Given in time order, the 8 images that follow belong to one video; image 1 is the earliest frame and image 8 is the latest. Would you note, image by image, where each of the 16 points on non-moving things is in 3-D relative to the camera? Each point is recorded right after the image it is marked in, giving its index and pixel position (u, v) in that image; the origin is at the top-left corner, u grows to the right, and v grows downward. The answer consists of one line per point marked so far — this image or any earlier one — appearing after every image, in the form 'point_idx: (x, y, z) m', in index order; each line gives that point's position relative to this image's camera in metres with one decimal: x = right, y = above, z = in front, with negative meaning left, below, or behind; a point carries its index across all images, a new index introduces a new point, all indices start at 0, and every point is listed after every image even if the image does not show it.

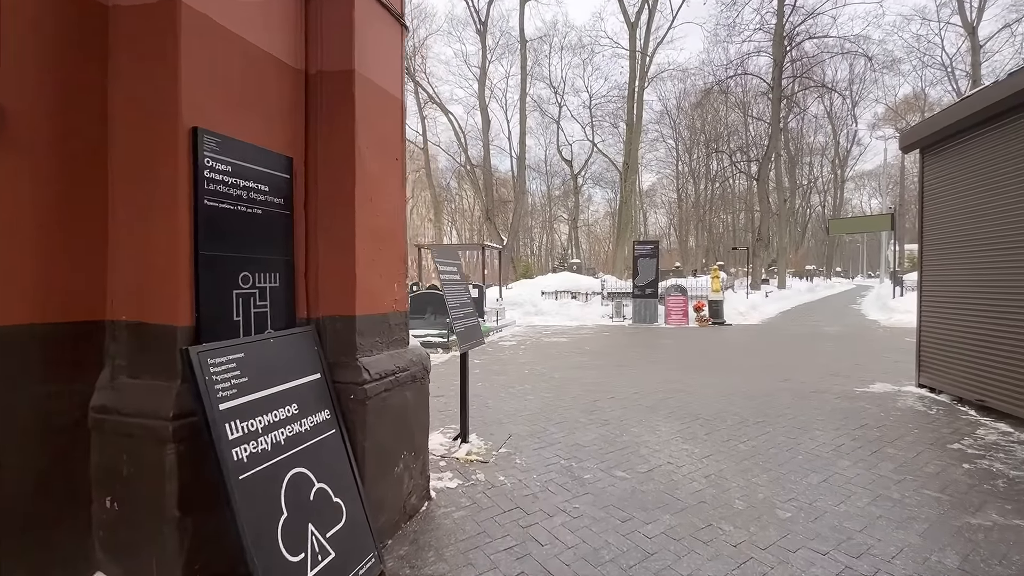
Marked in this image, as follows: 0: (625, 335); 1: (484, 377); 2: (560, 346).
0: (+3.6, -1.5, +14.7) m
1: (-0.5, -1.6, +8.5) m
2: (+1.3, -1.5, +12.6) m
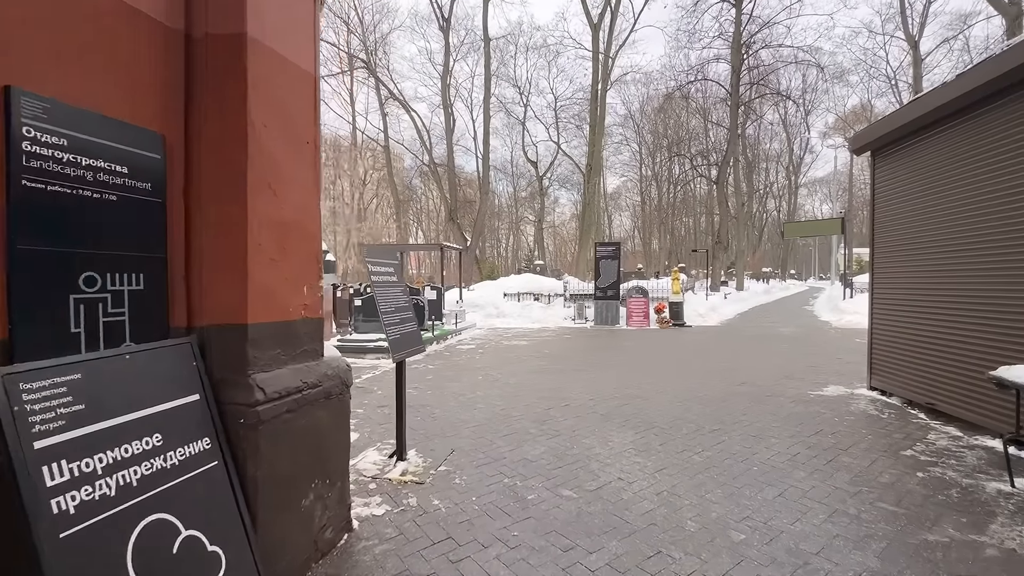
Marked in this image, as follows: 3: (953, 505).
0: (+2.3, -1.5, +14.5) m
1: (-1.3, -1.7, +8.1) m
2: (+0.2, -1.6, +12.3) m
3: (+3.4, -1.7, +3.6) m
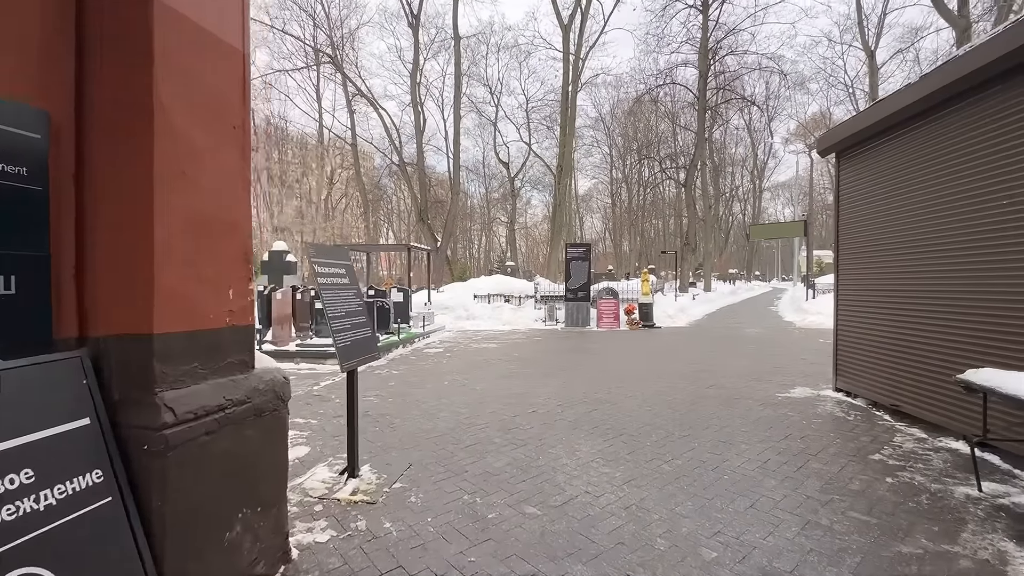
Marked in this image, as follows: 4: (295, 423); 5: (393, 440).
0: (+1.4, -1.6, +14.3) m
1: (-1.9, -1.7, +7.7) m
2: (-0.6, -1.6, +12.0) m
3: (+3.1, -1.7, +3.5) m
4: (-2.8, -1.7, +6.0) m
5: (-1.3, -1.7, +5.2) m
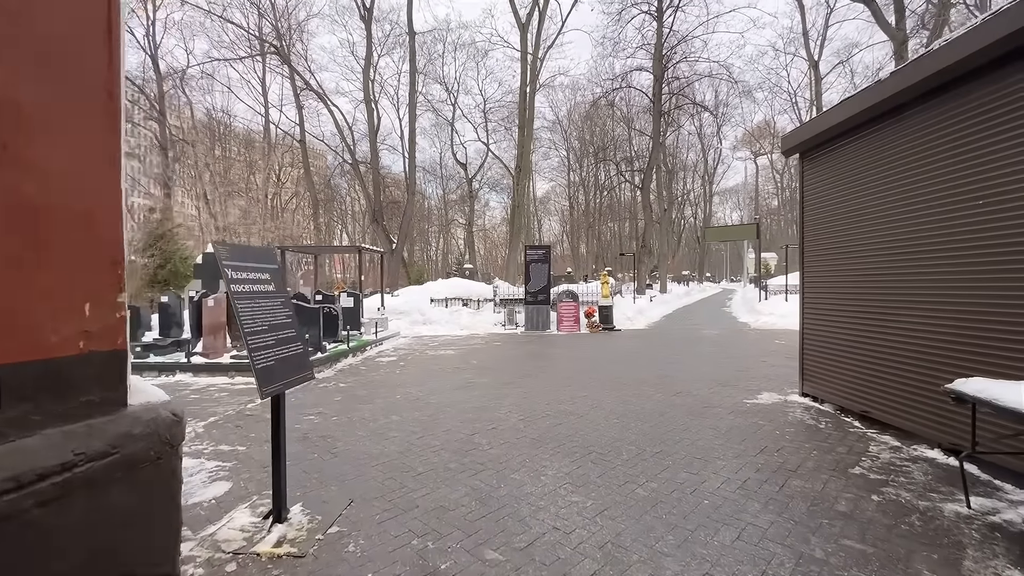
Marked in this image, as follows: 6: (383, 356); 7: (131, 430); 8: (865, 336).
0: (+0.1, -1.7, +13.9) m
1: (-2.5, -1.8, +7.0) m
2: (-1.6, -1.7, +11.4) m
3: (+2.8, -1.7, +3.2) m
4: (-3.2, -1.8, +5.2) m
5: (-1.7, -1.8, +4.6) m
6: (-3.3, -1.7, +12.1) m
7: (-1.7, -0.6, +2.1) m
8: (+4.4, -0.6, +5.8) m
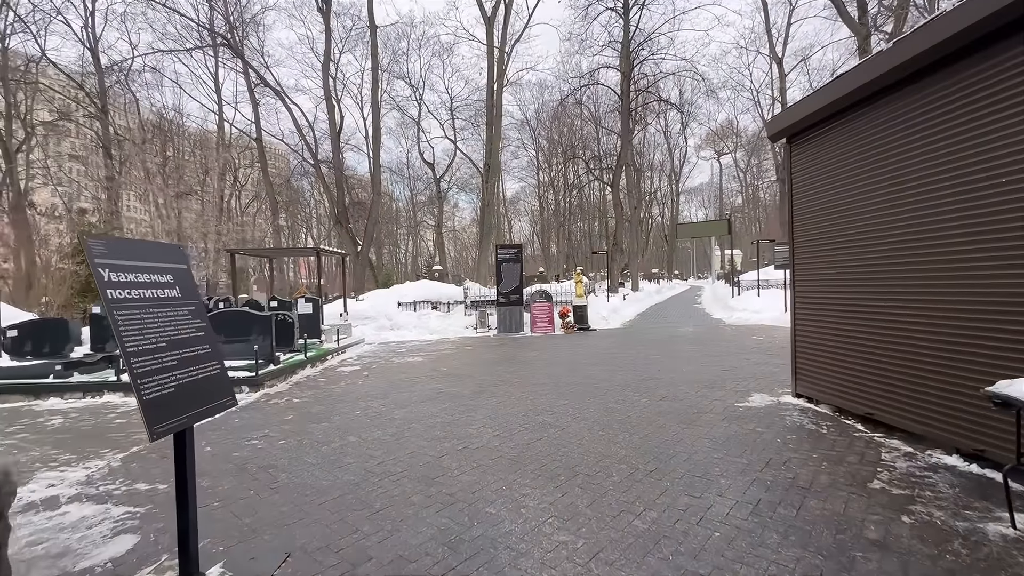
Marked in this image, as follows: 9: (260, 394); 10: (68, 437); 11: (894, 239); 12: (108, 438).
0: (-0.6, -1.7, +13.2) m
1: (-2.9, -1.8, +6.1) m
2: (-2.2, -1.8, +10.6) m
3: (+2.7, -1.6, +2.7) m
4: (-3.5, -1.9, +4.3) m
5: (-2.0, -1.8, +3.8) m
6: (-4.0, -1.8, +11.2) m
7: (-1.8, -0.7, +1.3) m
8: (+4.0, -0.5, +5.4) m
9: (-4.4, -1.9, +8.1) m
10: (-5.7, -1.9, +6.1) m
11: (+4.1, +0.6, +4.7) m
12: (-5.1, -1.9, +6.0) m
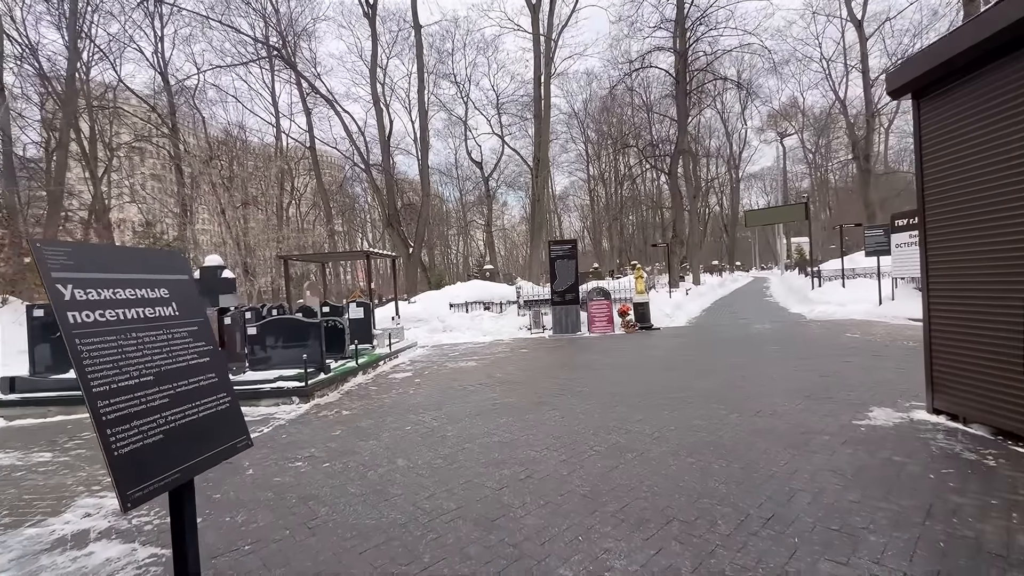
0: (+0.9, -1.7, +12.4) m
1: (-2.1, -1.9, +5.7) m
2: (-1.0, -1.8, +10.0) m
3: (+3.0, -1.6, +1.7) m
4: (-2.9, -2.0, +3.9) m
5: (-1.4, -1.9, +3.2) m
6: (-2.6, -1.9, +10.8) m
7: (-1.5, -0.7, +0.7) m
8: (+4.7, -0.4, +4.2) m
9: (-3.4, -2.0, +7.8) m
10: (-4.9, -2.1, +5.9) m
11: (+4.7, +0.7, +3.4) m
12: (-4.3, -2.1, +5.7) m
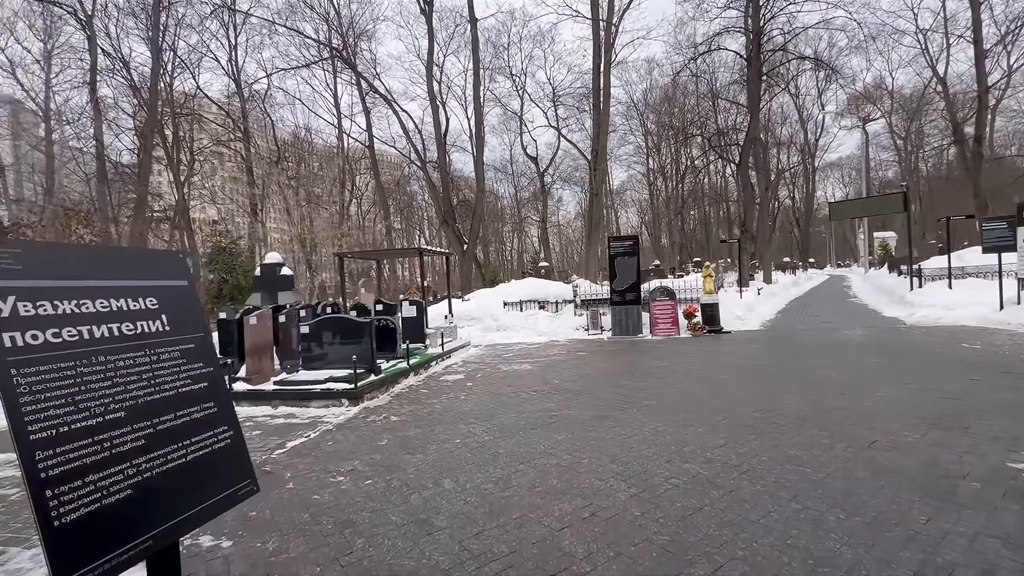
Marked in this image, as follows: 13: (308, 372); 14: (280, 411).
0: (+2.3, -1.7, +11.6) m
1: (-1.4, -1.9, +5.3) m
2: (+0.2, -1.8, +9.5) m
3: (+3.2, -1.7, +0.7) m
4: (-2.4, -2.0, +3.6) m
5: (-1.1, -1.9, +2.8) m
6: (-1.4, -1.9, +10.4) m
7: (-1.4, -0.8, +0.3) m
8: (+5.1, -0.5, +3.0) m
9: (-2.5, -1.9, +7.5) m
10: (-4.2, -2.1, +5.8) m
11: (+5.0, +0.6, +2.3) m
12: (-3.7, -2.0, +5.6) m
13: (-4.0, -1.6, +9.1) m
14: (-3.8, -2.0, +7.7) m
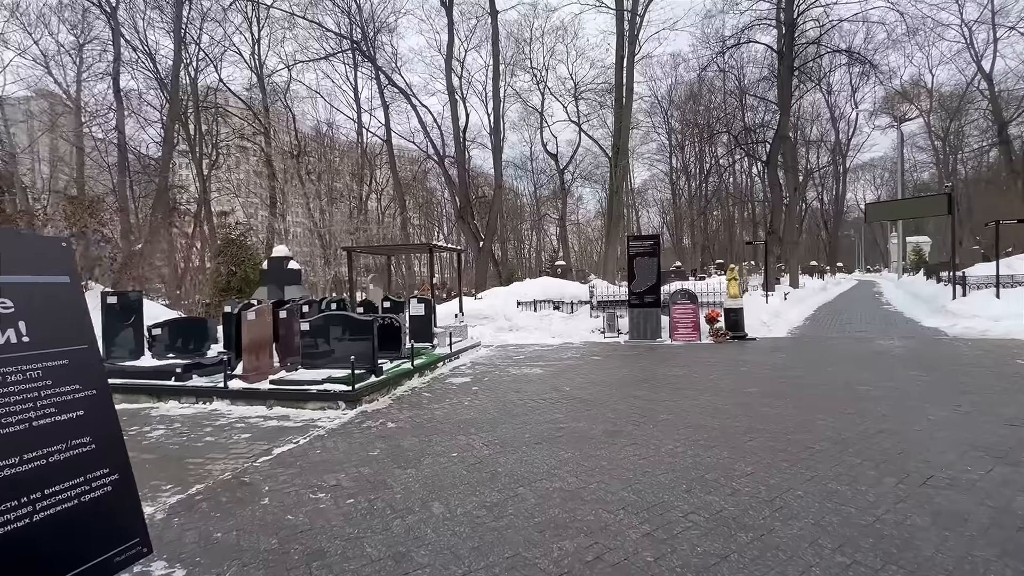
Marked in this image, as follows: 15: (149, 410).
0: (+2.6, -1.7, +11.0) m
1: (-1.4, -1.9, +4.8) m
2: (+0.4, -1.8, +8.9) m
3: (+3.0, -1.8, +0.1) m
4: (-2.5, -1.9, +3.2) m
5: (-1.2, -1.9, +2.3) m
6: (-1.2, -1.8, +9.9) m
7: (-1.6, -0.8, -0.2) m
8: (+5.1, -0.6, +2.3) m
9: (-2.4, -1.9, +7.1) m
10: (-4.2, -2.0, +5.5) m
11: (+5.0, +0.5, +1.5) m
12: (-3.7, -2.0, +5.2) m
13: (-3.8, -1.5, +8.8) m
14: (-3.7, -1.9, +7.3) m
15: (-5.9, -2.0, +7.6) m
